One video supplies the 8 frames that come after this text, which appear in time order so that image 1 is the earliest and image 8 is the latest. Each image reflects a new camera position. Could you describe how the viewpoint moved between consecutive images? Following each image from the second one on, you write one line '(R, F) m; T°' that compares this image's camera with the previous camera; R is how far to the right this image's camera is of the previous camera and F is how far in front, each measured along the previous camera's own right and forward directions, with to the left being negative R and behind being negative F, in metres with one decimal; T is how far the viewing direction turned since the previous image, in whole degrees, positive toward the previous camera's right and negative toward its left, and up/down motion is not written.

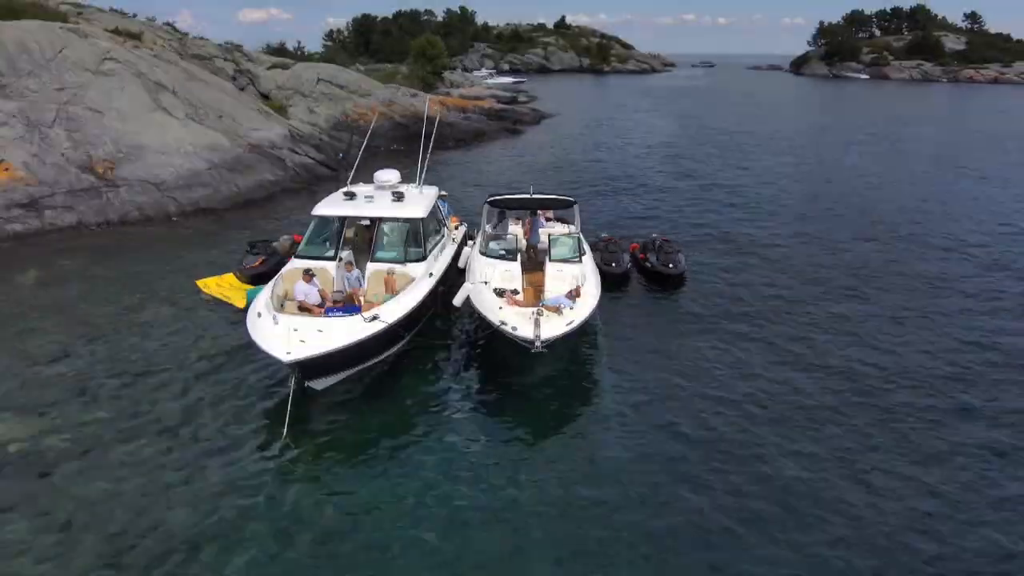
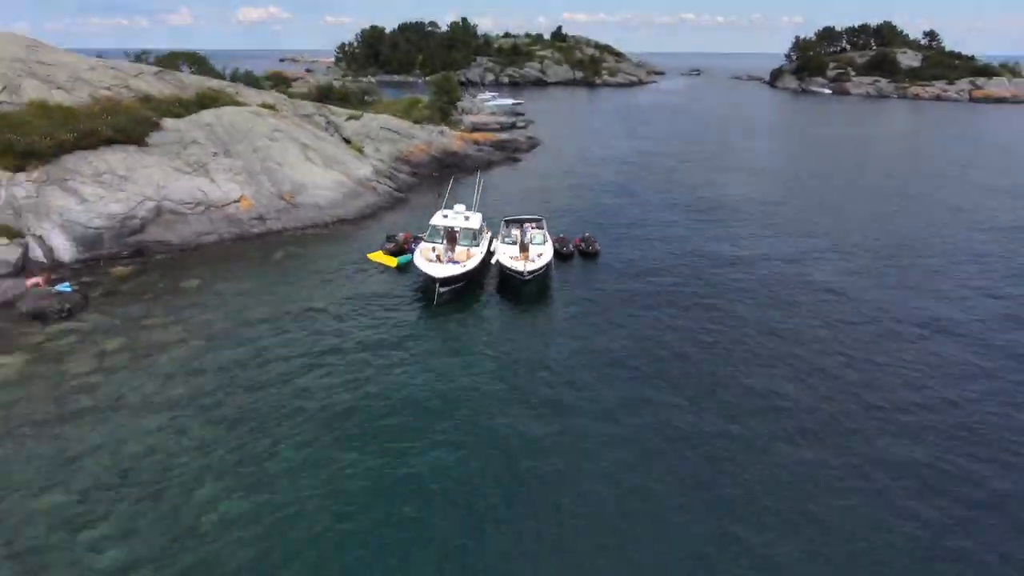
(-0.1, -5.8) m; 0°
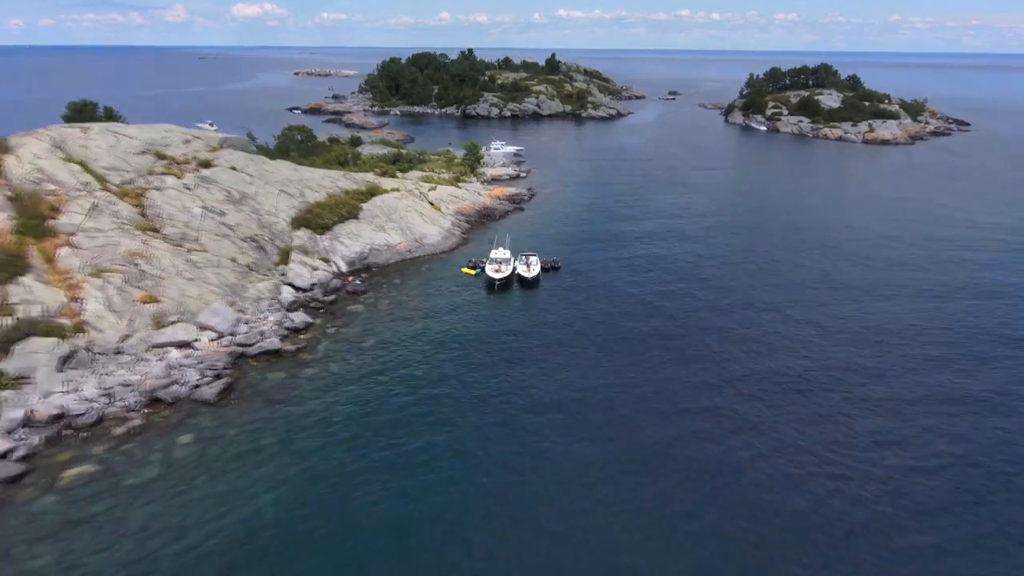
(-0.6, -15.1) m; 0°
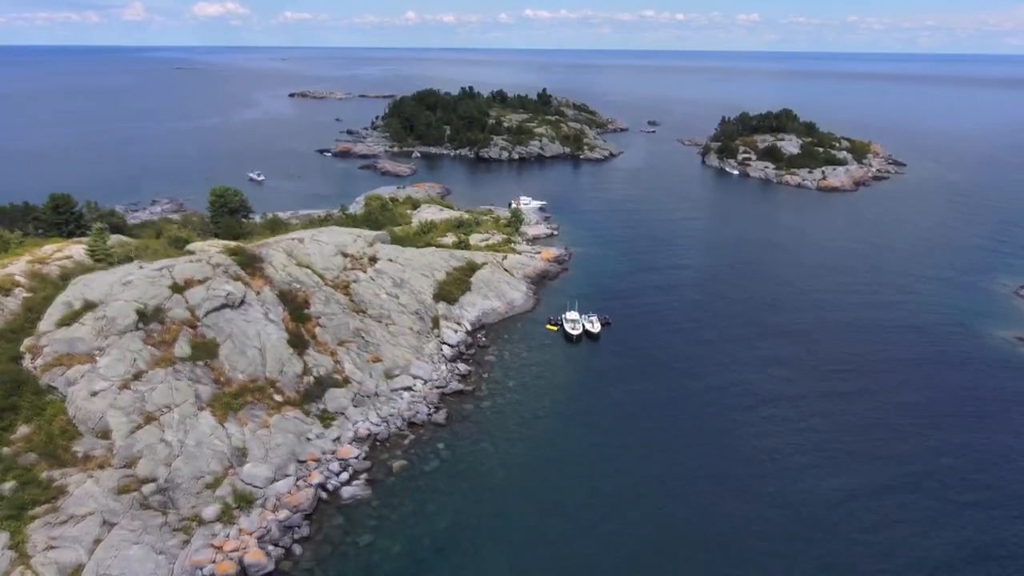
(-5.8, -12.2) m; +3°
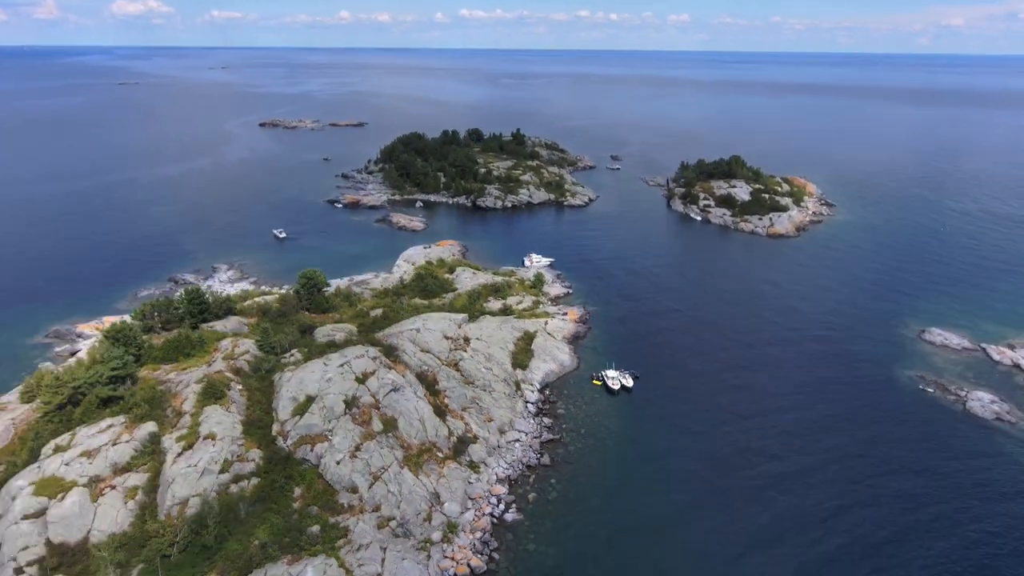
(-8.7, -13.0) m; +5°
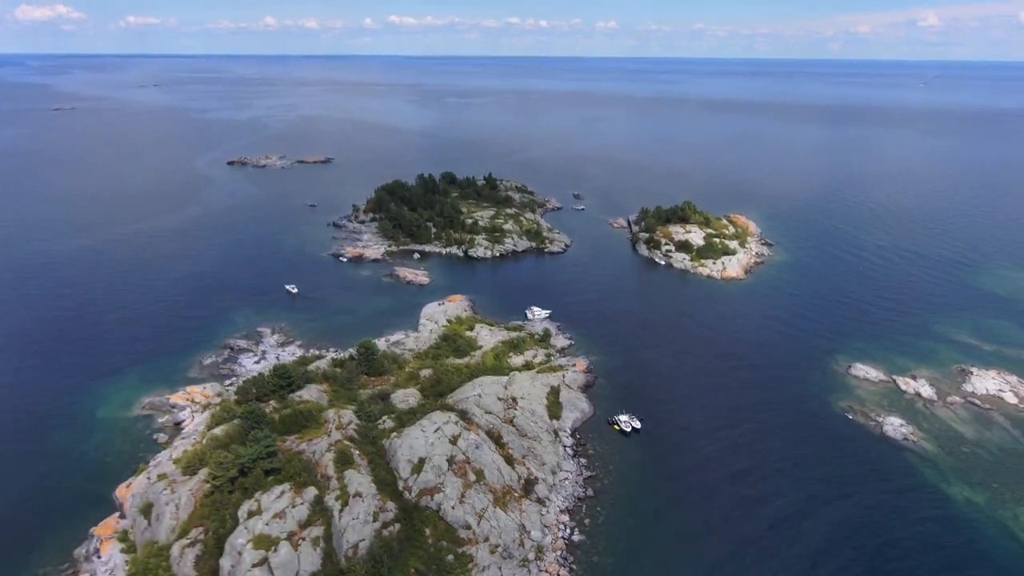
(-9.3, -14.1) m; +5°
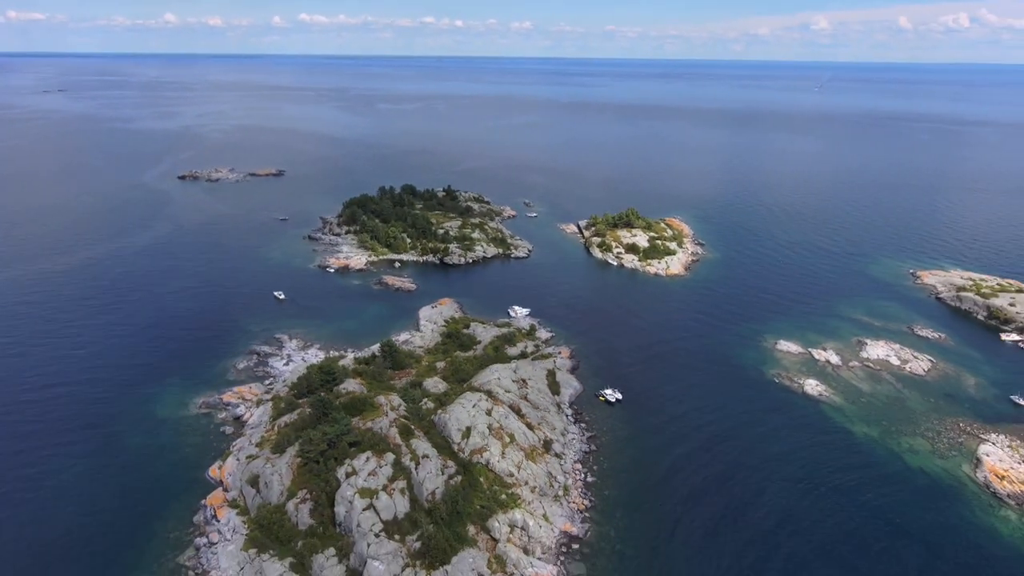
(-10.1, -14.9) m; +7°
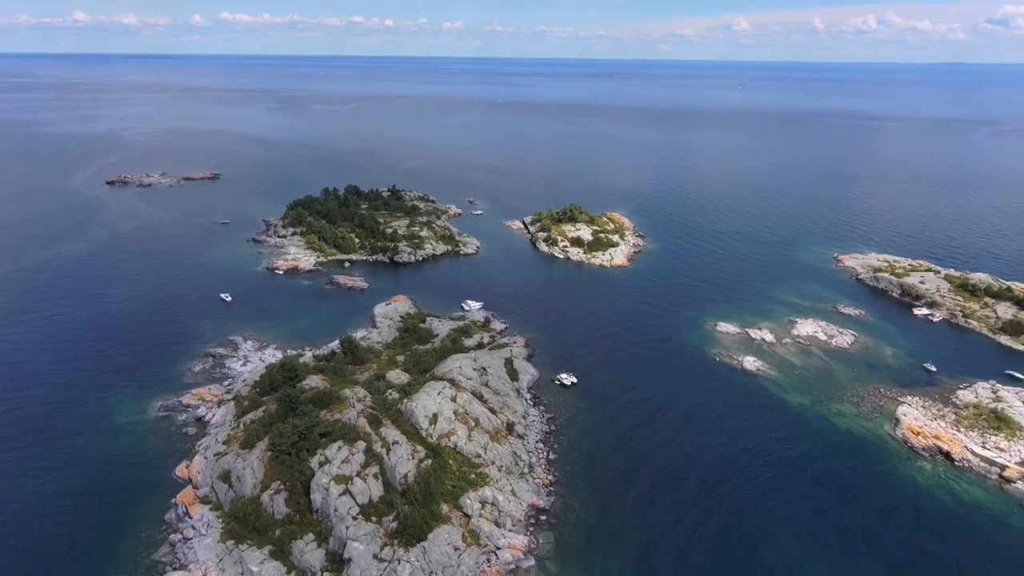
(-2.2, -3.2) m; +5°
